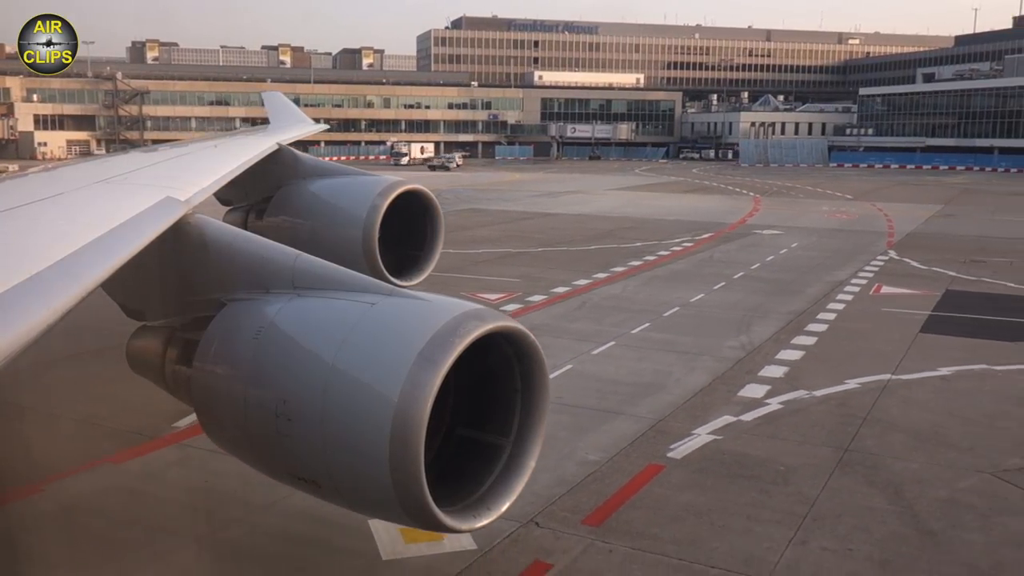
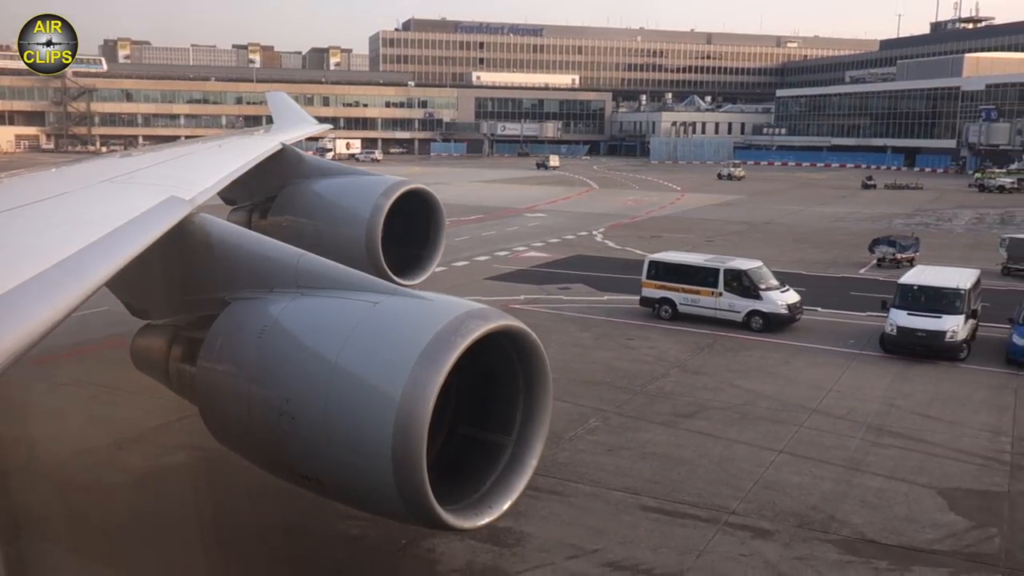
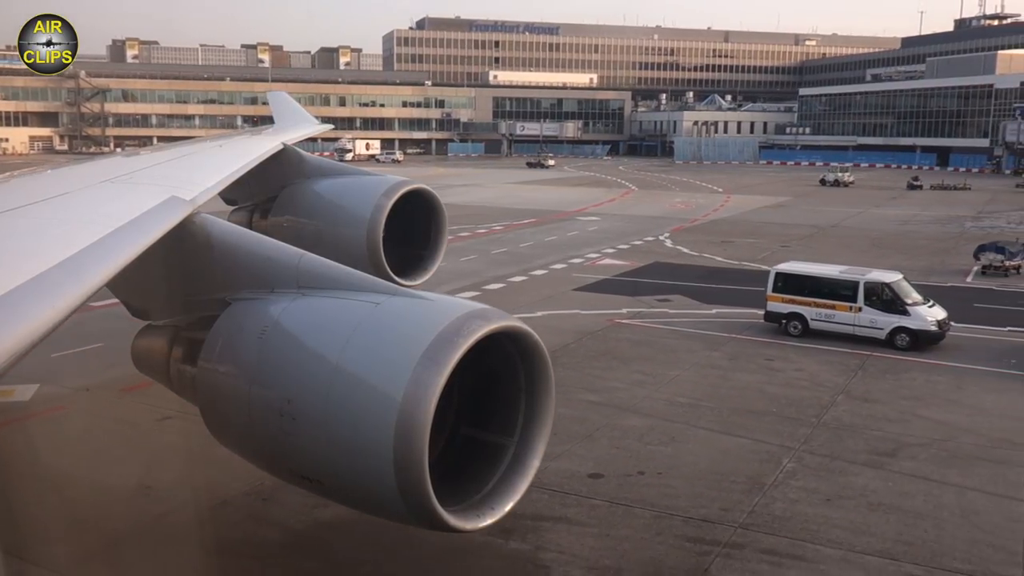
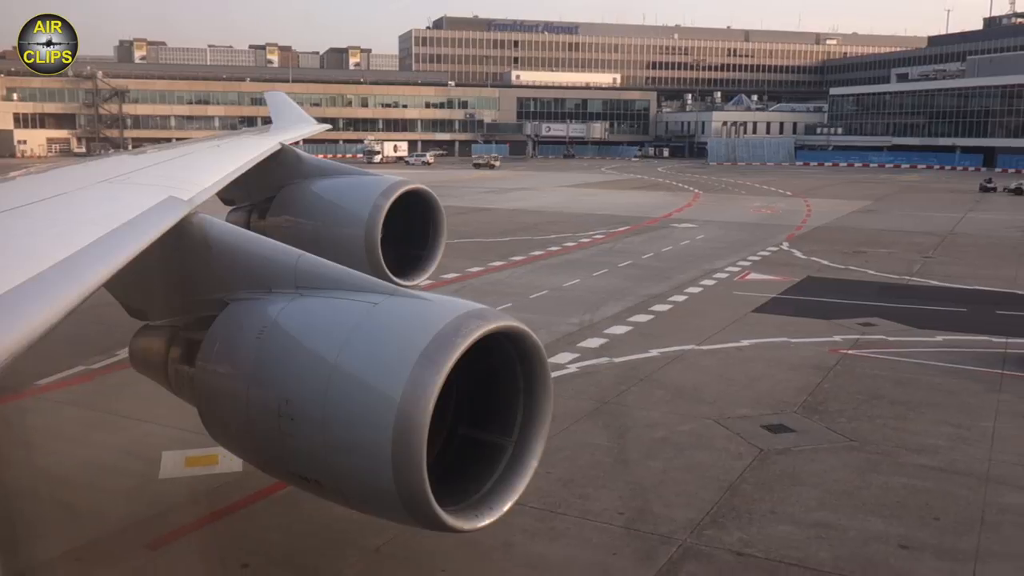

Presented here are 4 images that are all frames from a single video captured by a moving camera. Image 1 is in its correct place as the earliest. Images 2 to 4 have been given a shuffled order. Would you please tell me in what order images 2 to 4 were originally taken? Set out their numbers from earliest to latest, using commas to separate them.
4, 3, 2
